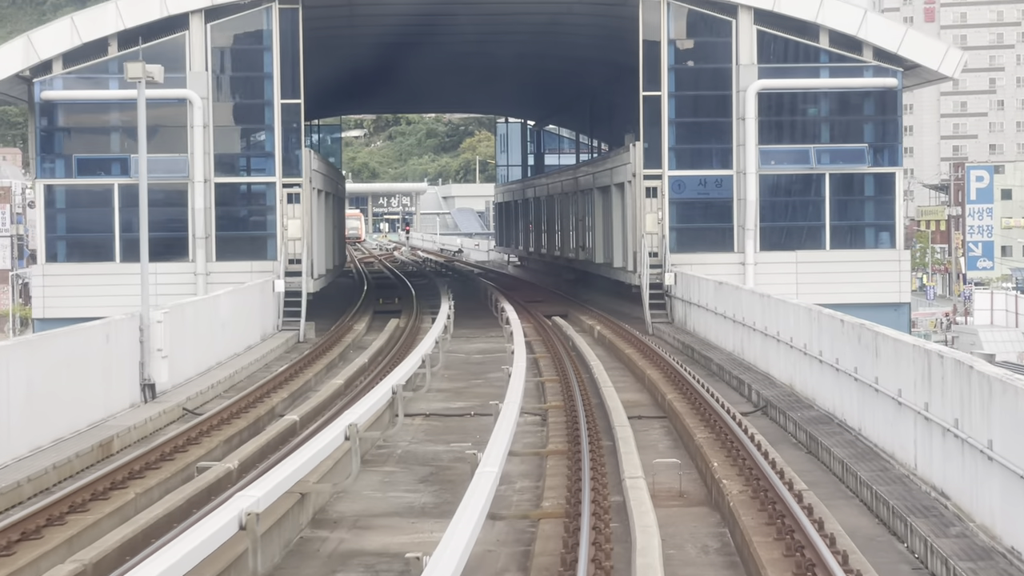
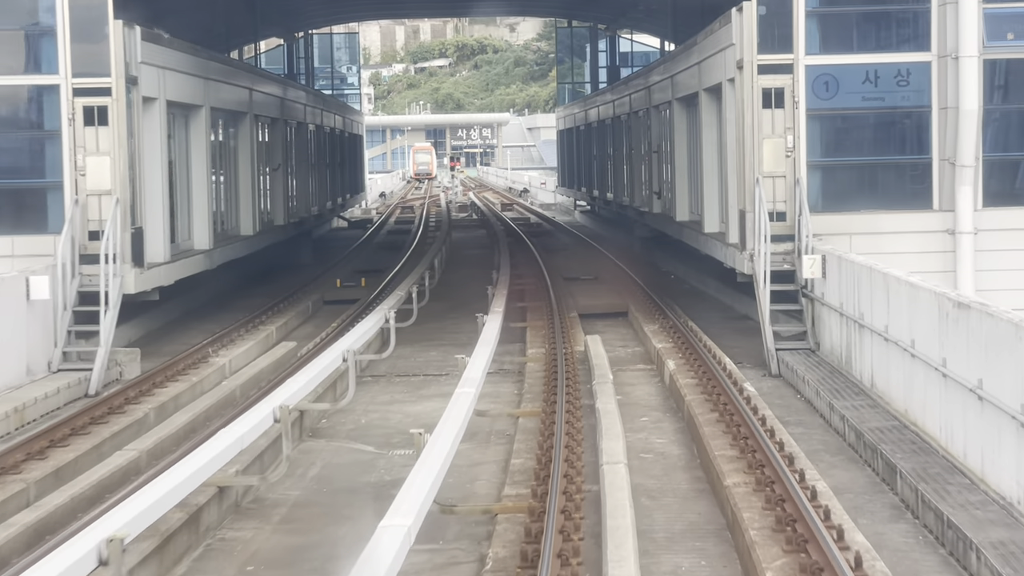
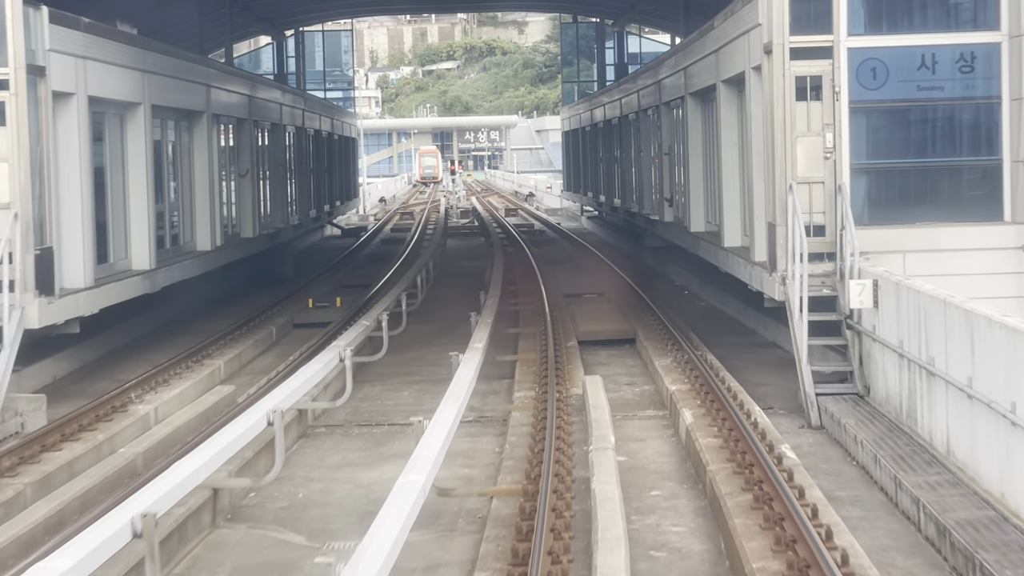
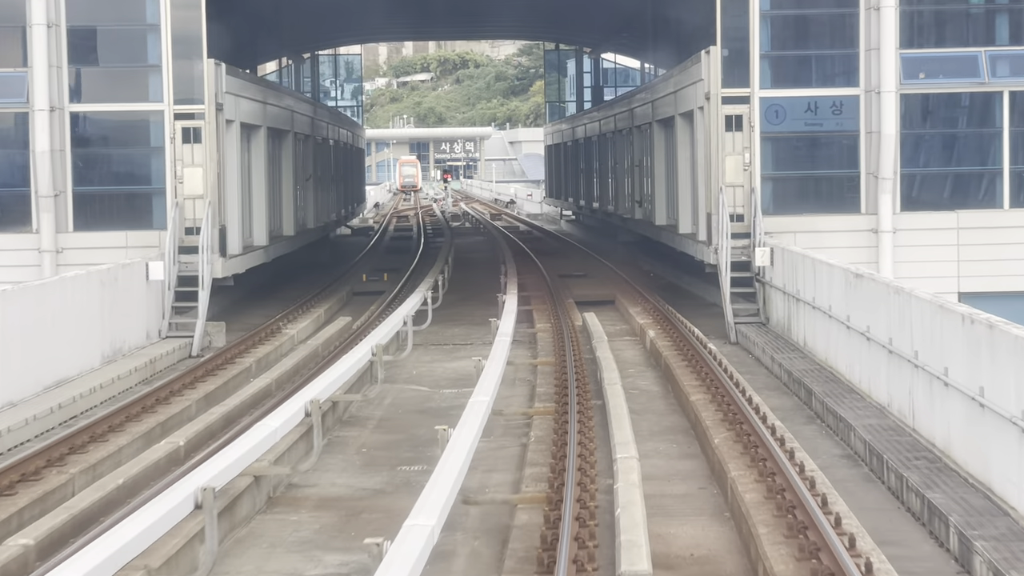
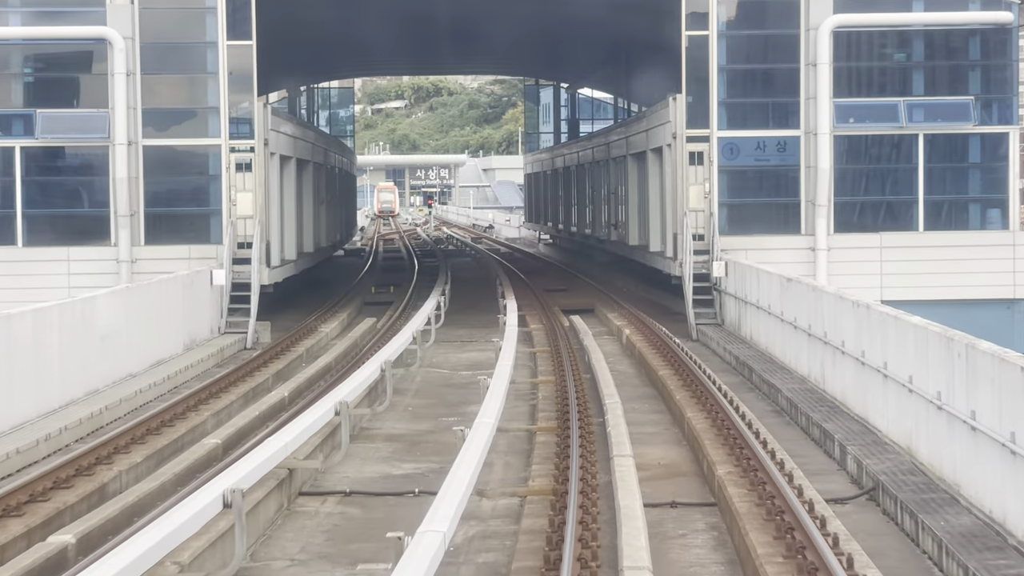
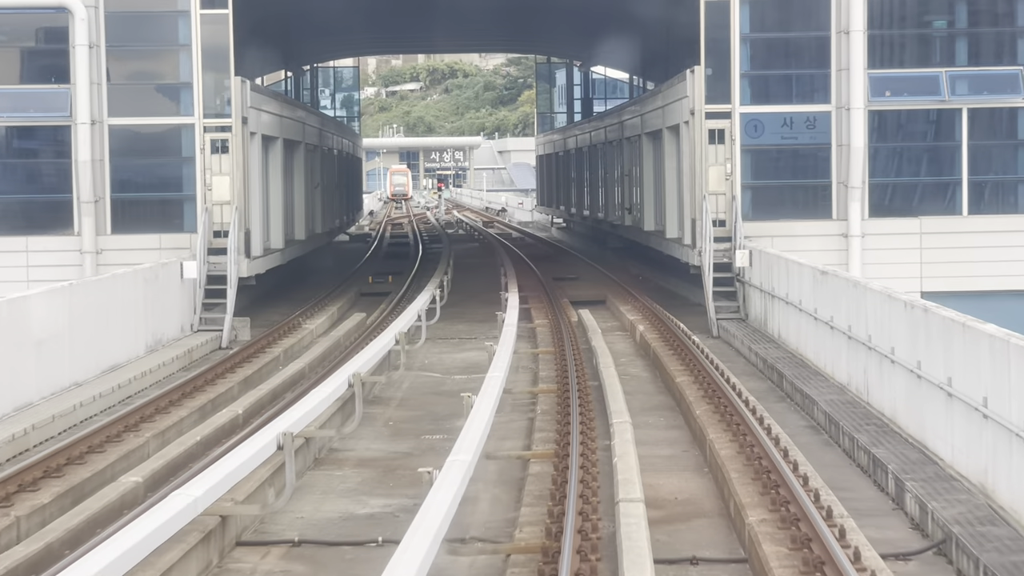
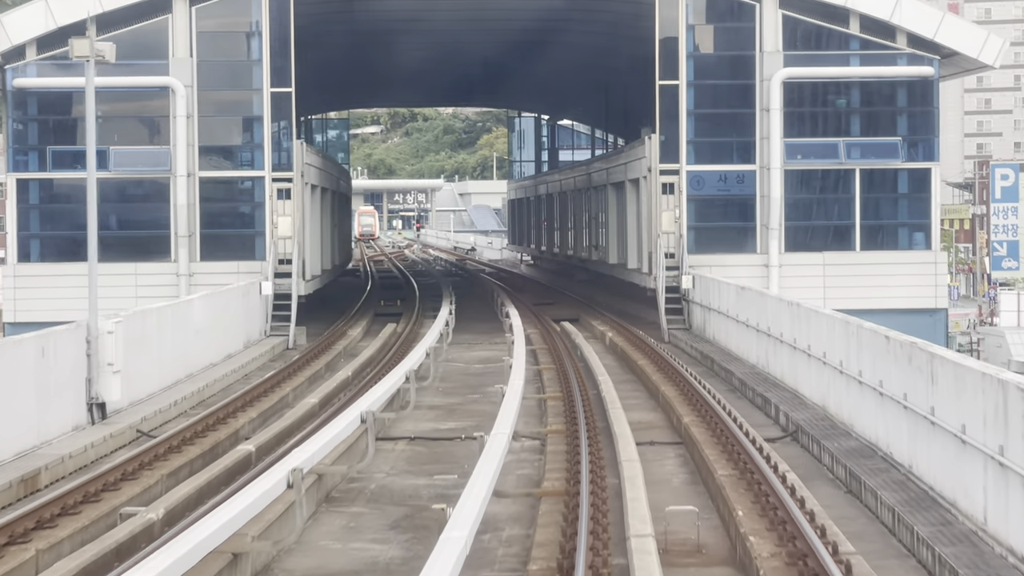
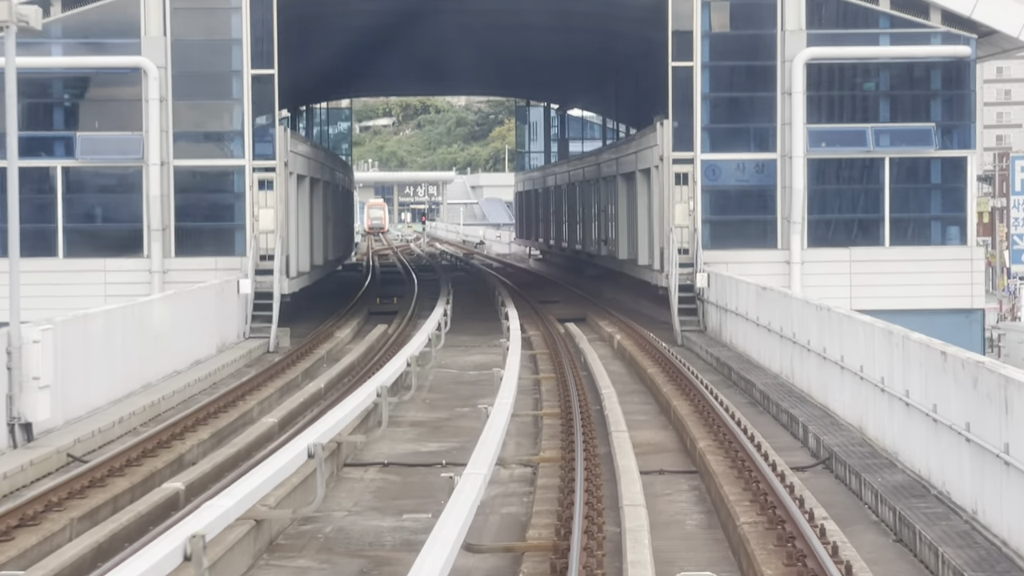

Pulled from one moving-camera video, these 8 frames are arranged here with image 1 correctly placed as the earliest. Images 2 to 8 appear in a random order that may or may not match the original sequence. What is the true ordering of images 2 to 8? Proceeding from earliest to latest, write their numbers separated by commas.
7, 8, 5, 6, 4, 2, 3
